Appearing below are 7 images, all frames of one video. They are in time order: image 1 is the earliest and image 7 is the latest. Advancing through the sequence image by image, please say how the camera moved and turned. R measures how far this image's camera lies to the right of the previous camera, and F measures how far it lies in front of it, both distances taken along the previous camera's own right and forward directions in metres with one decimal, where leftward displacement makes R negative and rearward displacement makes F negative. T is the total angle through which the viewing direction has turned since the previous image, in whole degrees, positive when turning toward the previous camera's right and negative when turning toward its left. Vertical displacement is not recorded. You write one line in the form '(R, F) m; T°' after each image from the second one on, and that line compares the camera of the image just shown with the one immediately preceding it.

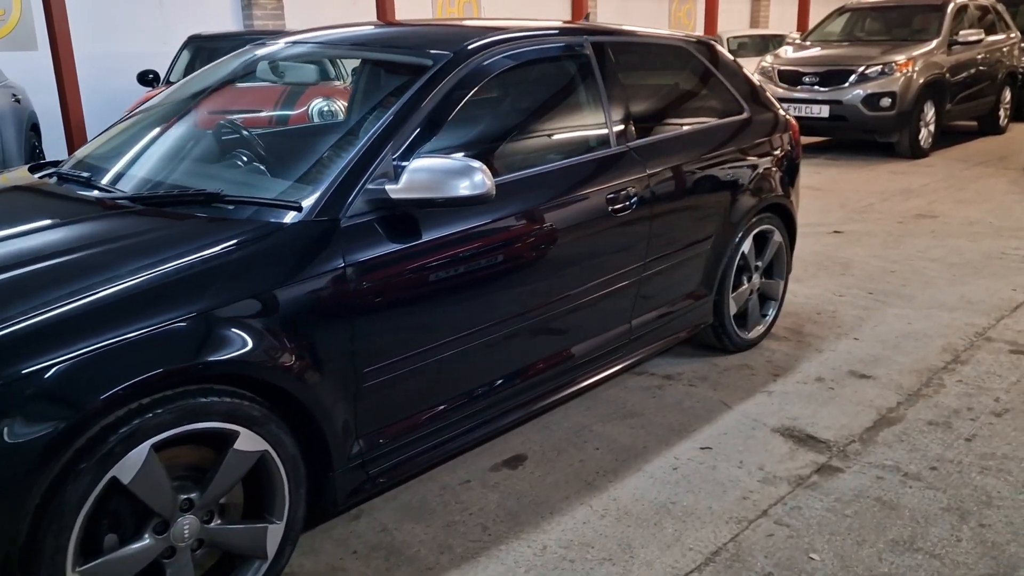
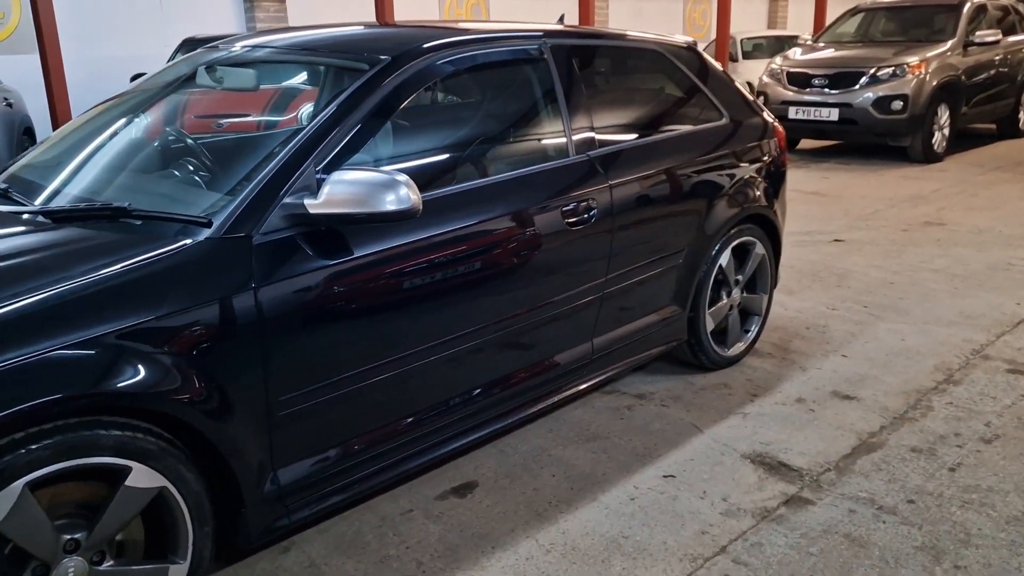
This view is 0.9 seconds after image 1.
(+0.2, +0.2) m; -2°
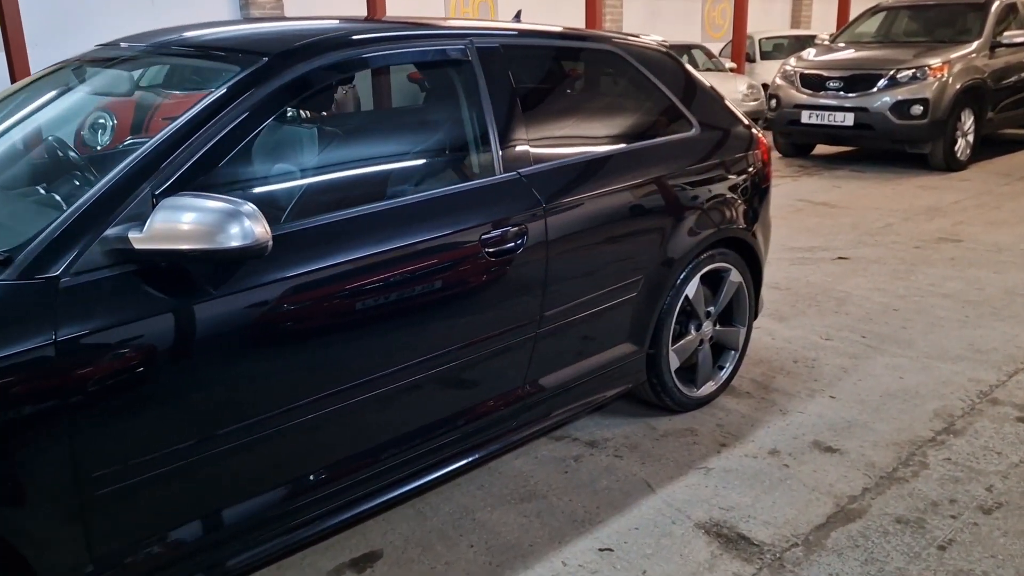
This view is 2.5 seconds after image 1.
(+0.3, +0.4) m; -2°
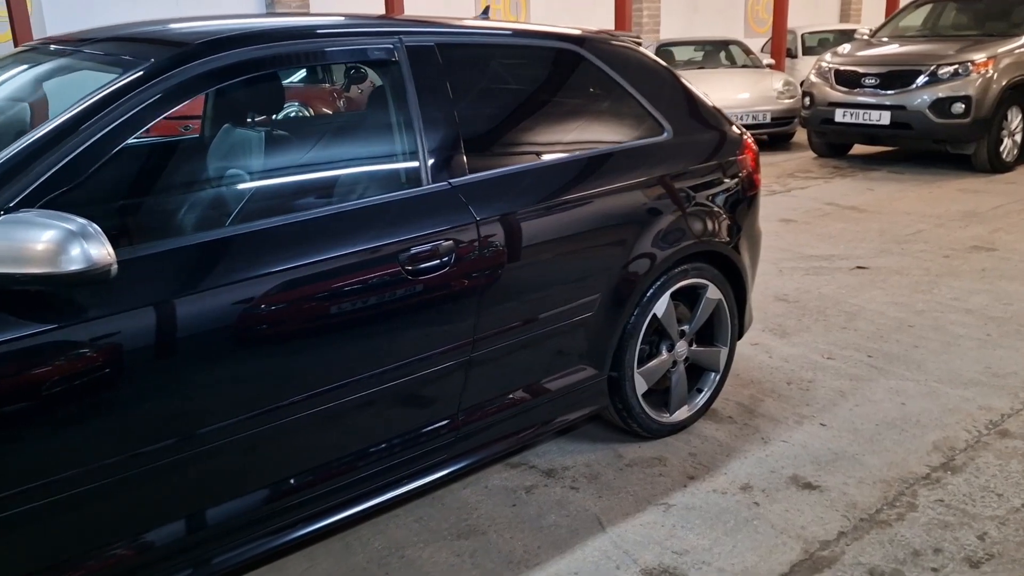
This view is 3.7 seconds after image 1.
(+0.3, +0.2) m; -3°
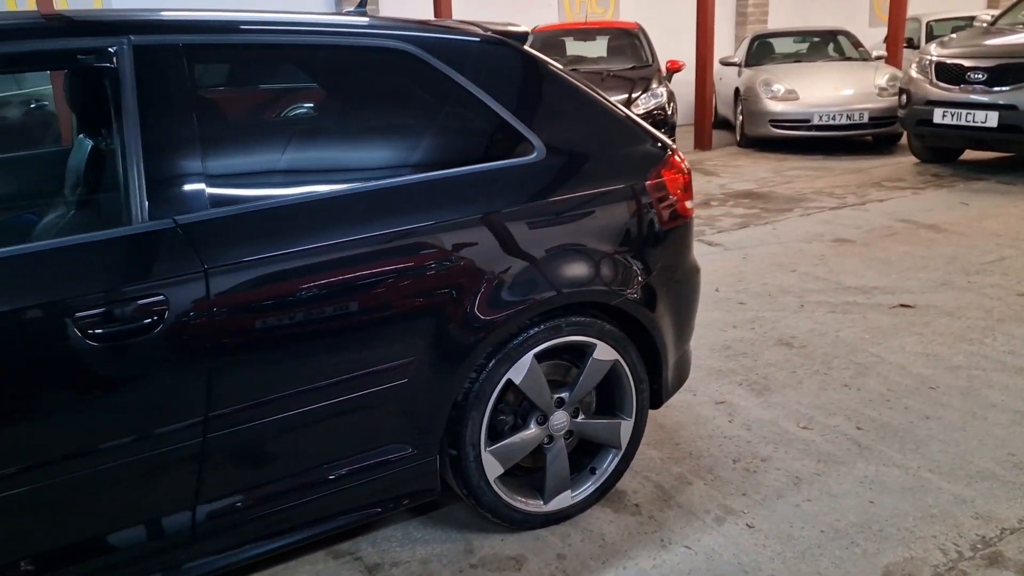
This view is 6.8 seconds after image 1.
(+0.9, +0.6) m; -9°
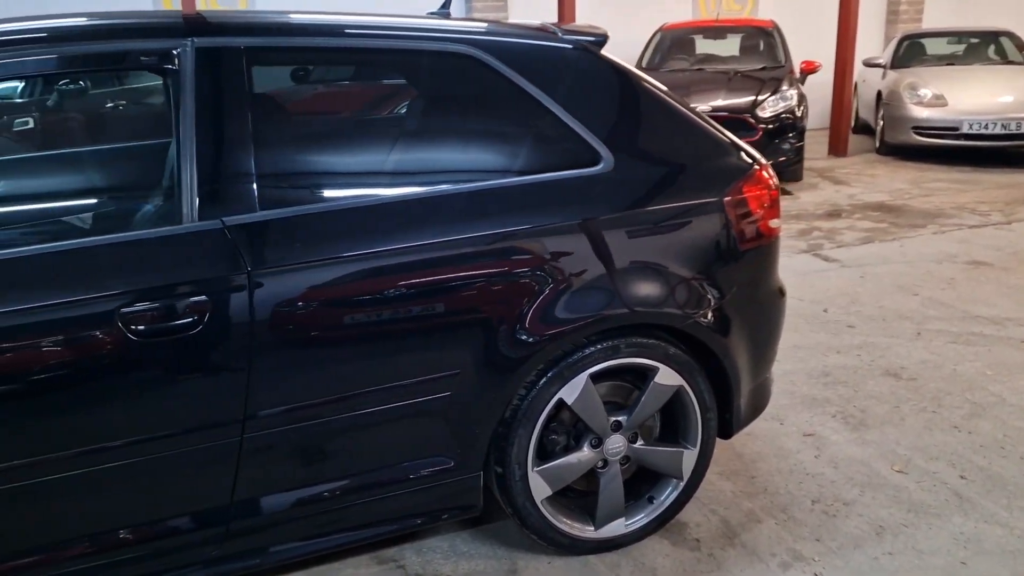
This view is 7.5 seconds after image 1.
(+0.2, +0.1) m; -9°
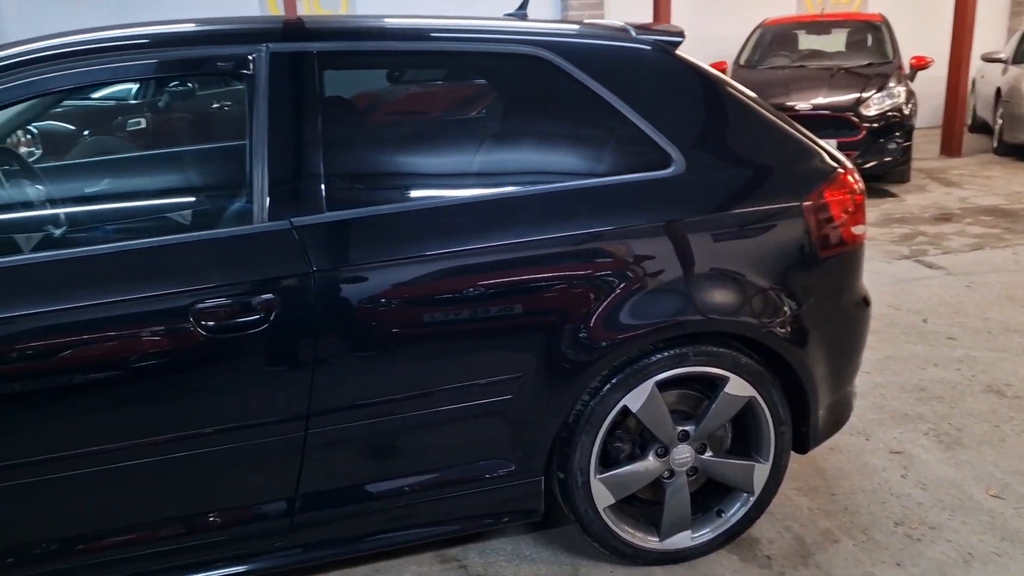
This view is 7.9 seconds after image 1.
(+0.1, 0.0) m; -7°
